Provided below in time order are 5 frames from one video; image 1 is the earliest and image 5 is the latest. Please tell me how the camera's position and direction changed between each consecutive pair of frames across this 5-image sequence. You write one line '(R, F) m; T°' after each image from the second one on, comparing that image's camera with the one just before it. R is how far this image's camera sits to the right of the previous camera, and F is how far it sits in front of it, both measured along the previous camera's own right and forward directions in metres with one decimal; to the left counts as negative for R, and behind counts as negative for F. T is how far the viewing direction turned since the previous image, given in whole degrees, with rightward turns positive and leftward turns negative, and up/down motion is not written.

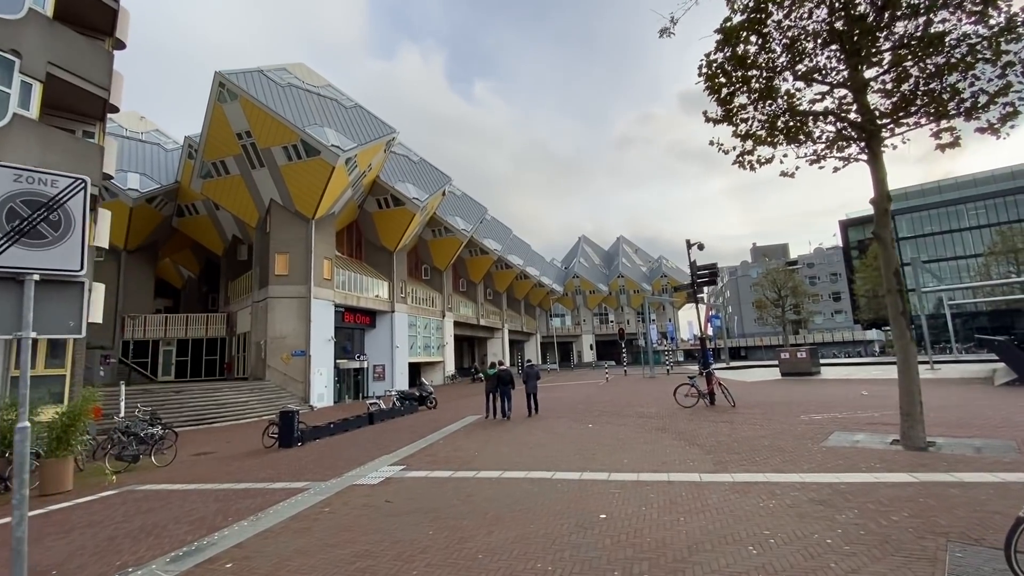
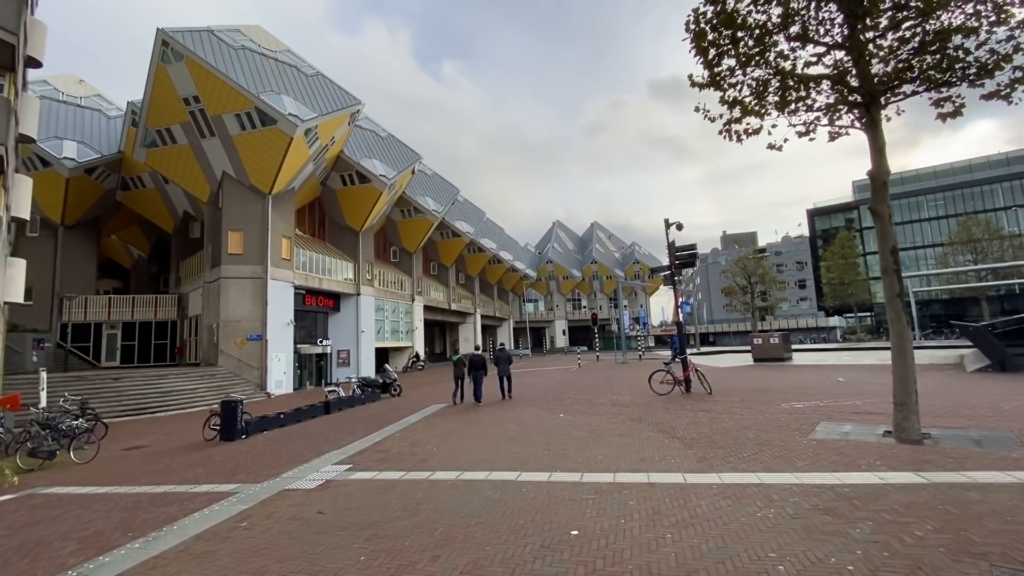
(+0.1, +0.9) m; +3°
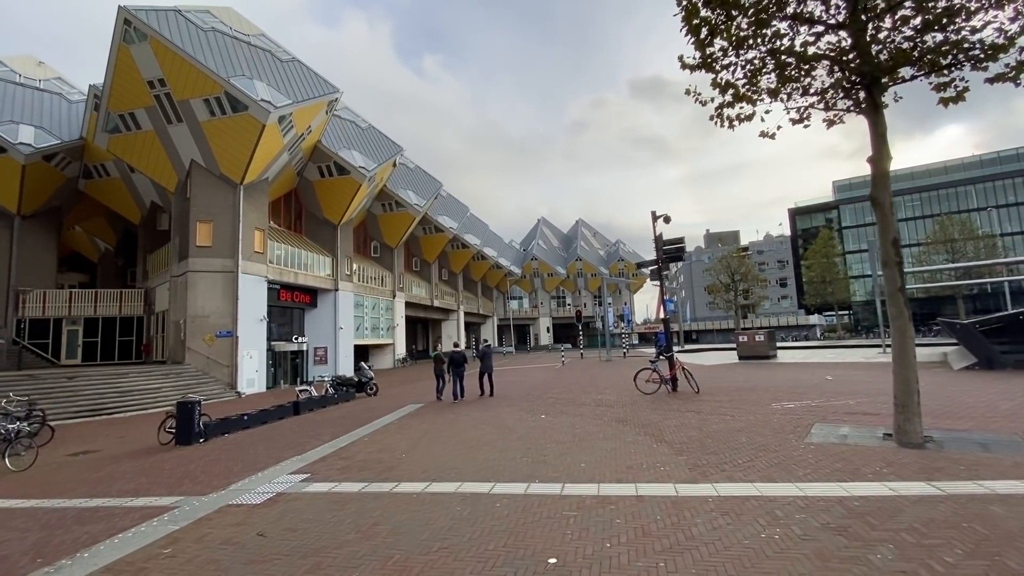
(+0.1, +0.6) m; +2°
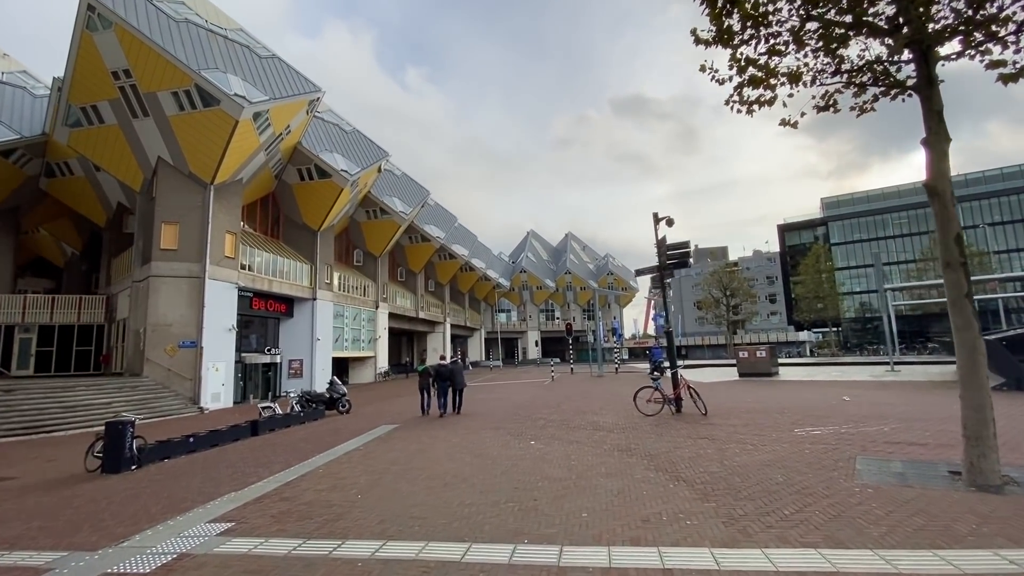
(0.0, +1.3) m; +1°
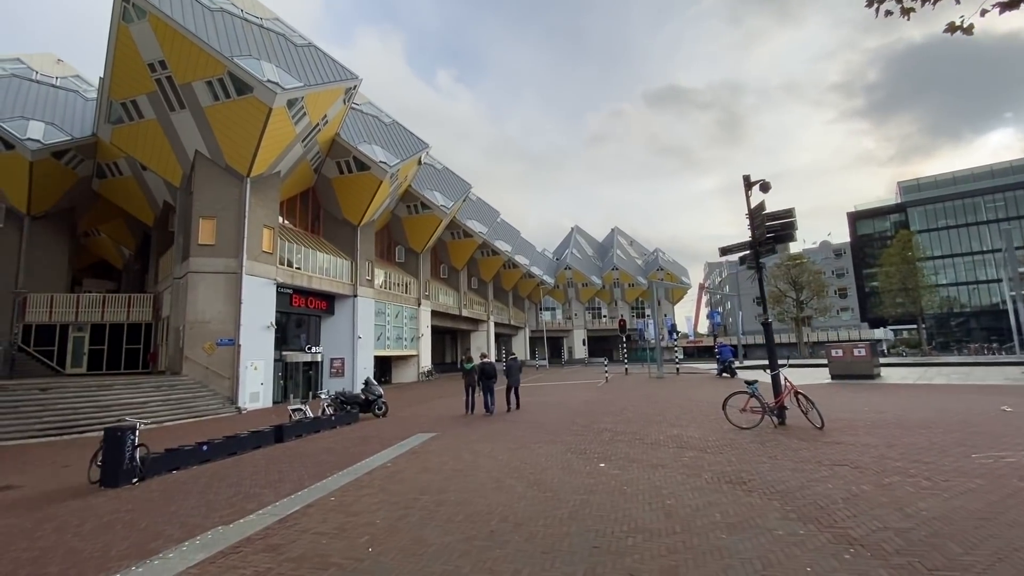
(-0.2, +1.8) m; -5°
